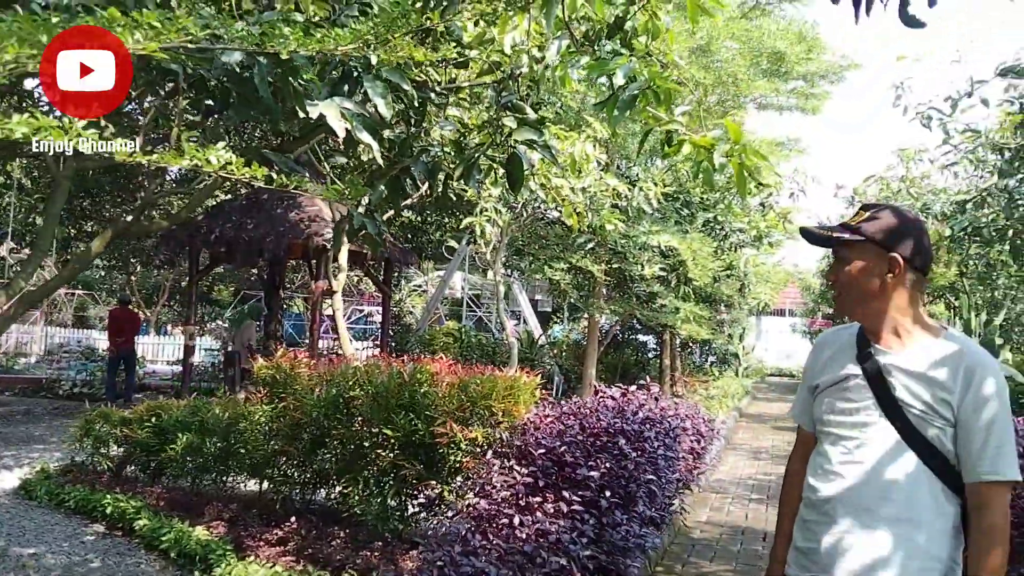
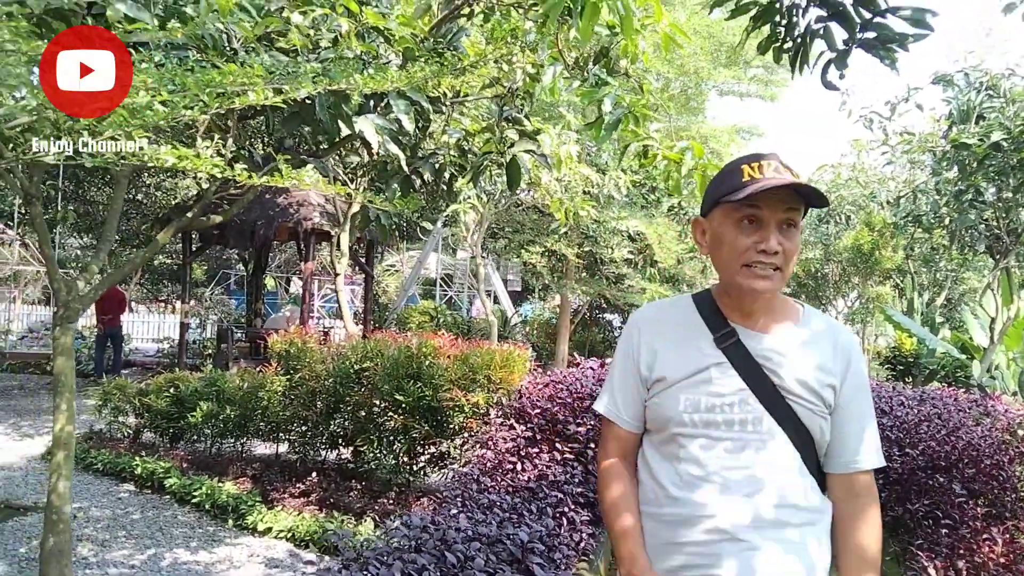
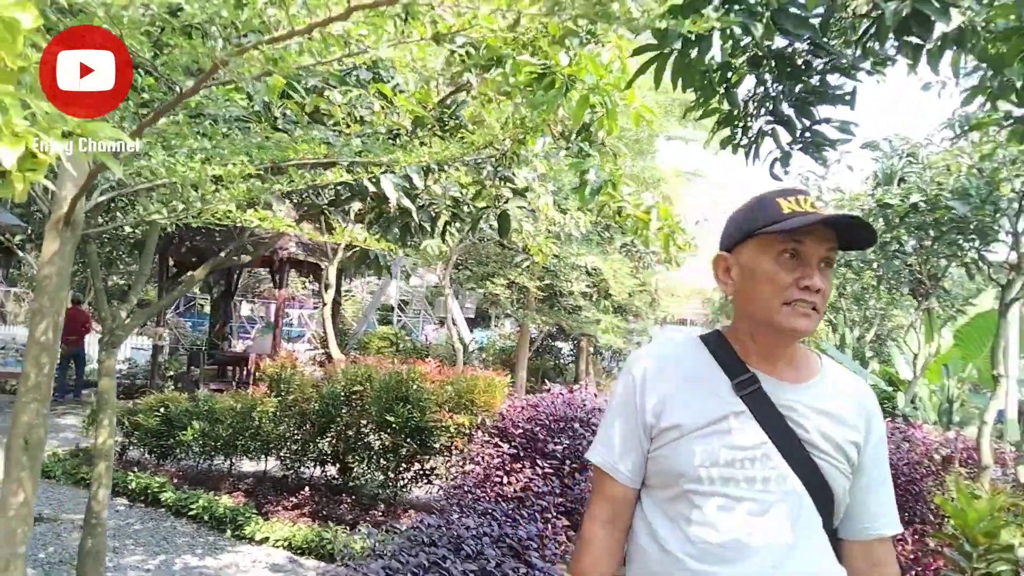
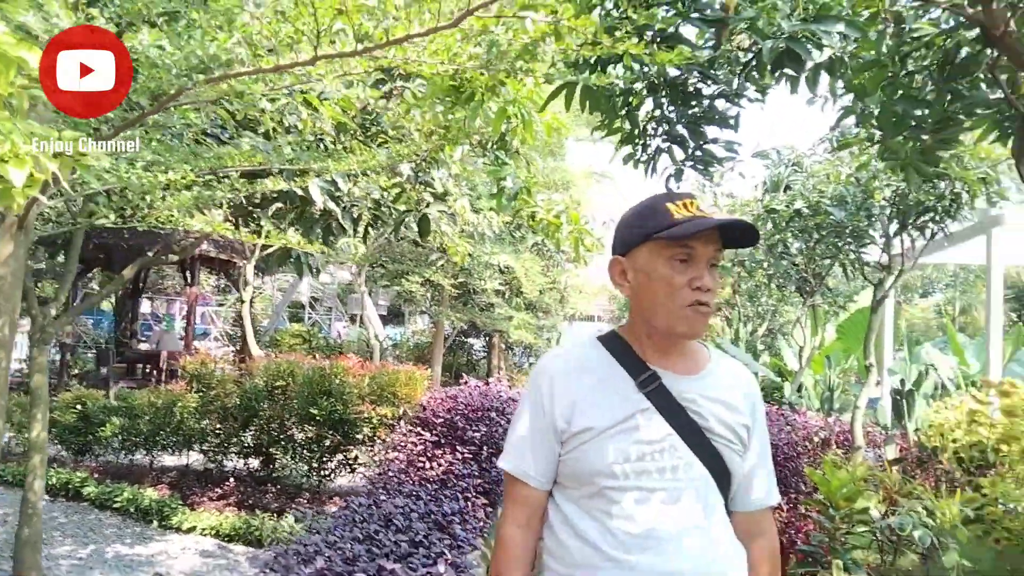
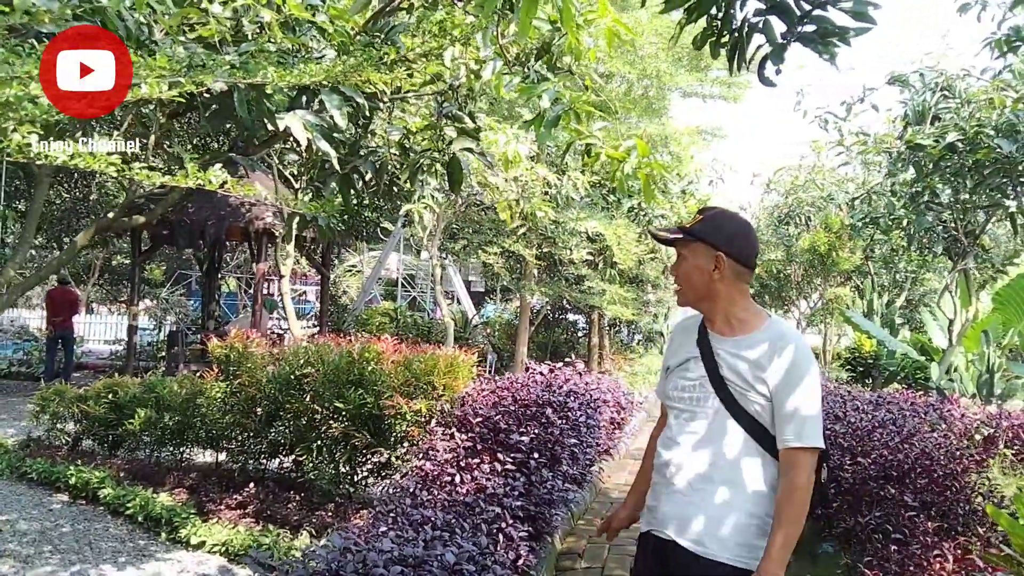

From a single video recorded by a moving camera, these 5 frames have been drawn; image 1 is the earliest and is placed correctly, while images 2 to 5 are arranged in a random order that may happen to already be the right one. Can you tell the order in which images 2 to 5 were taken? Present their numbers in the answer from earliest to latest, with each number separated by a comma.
5, 2, 3, 4
